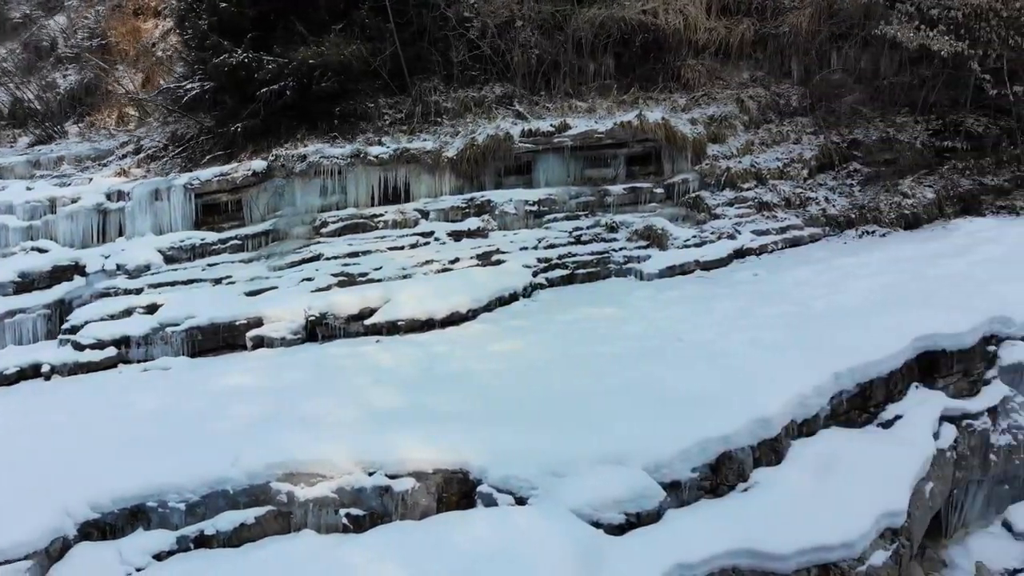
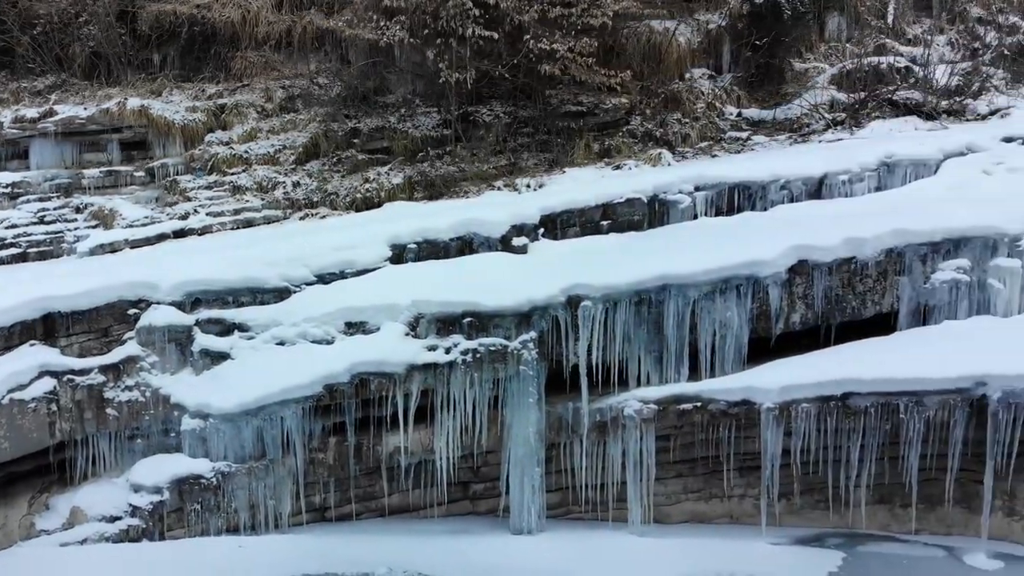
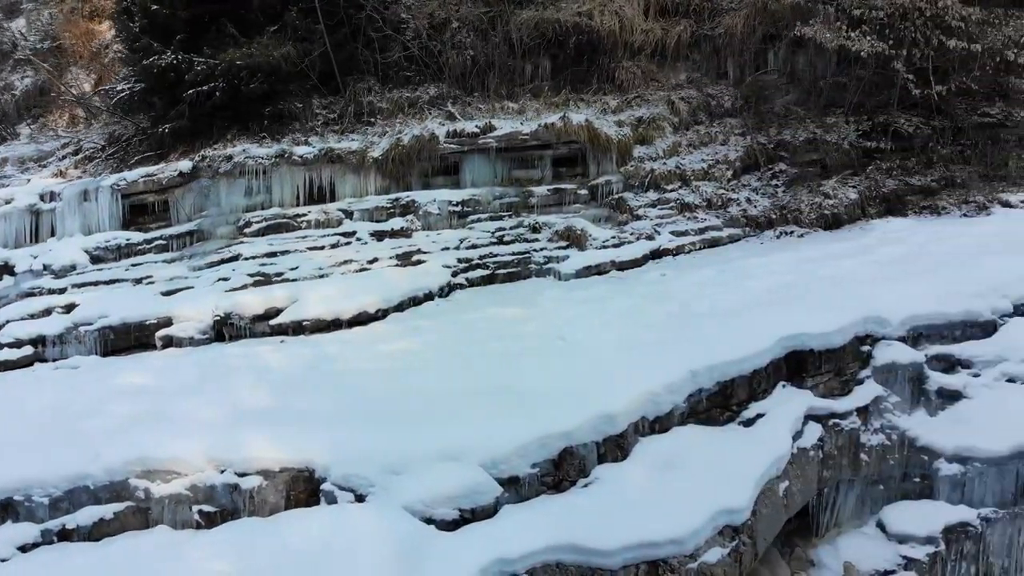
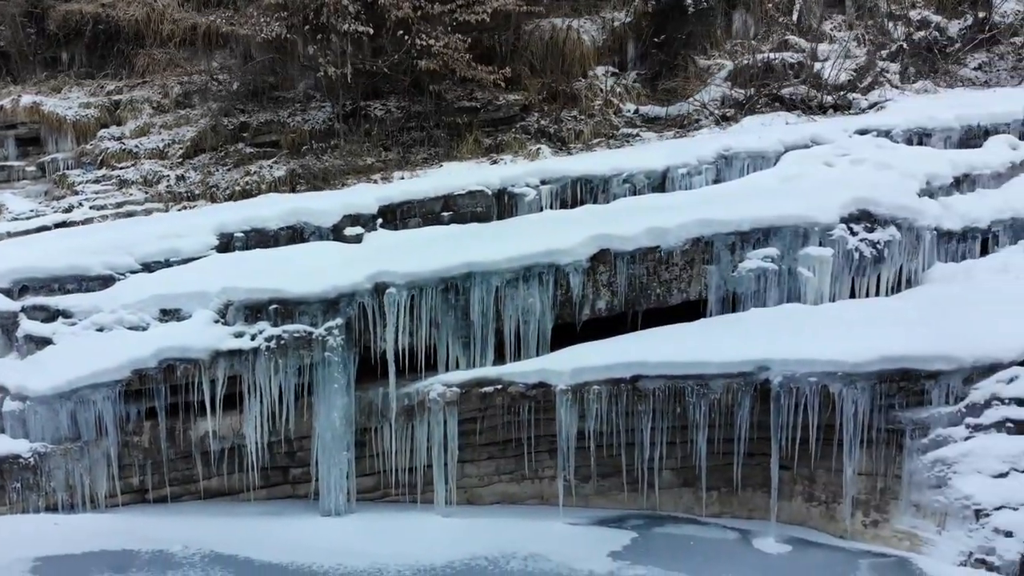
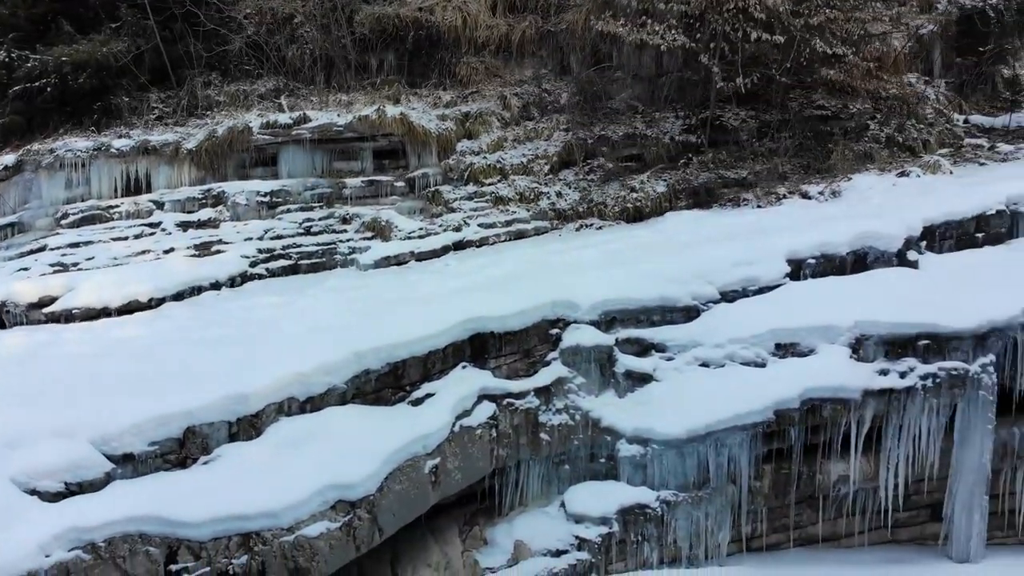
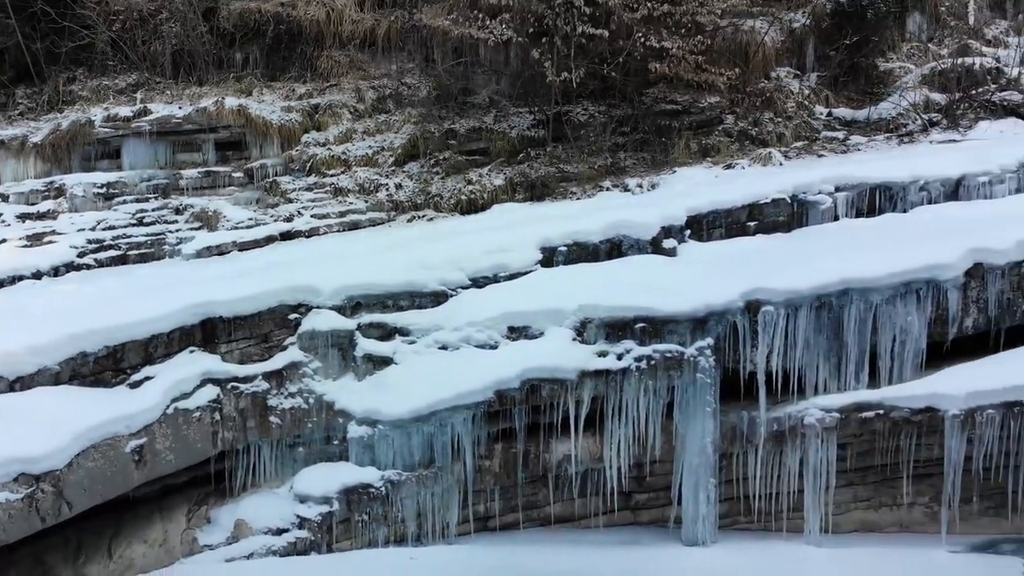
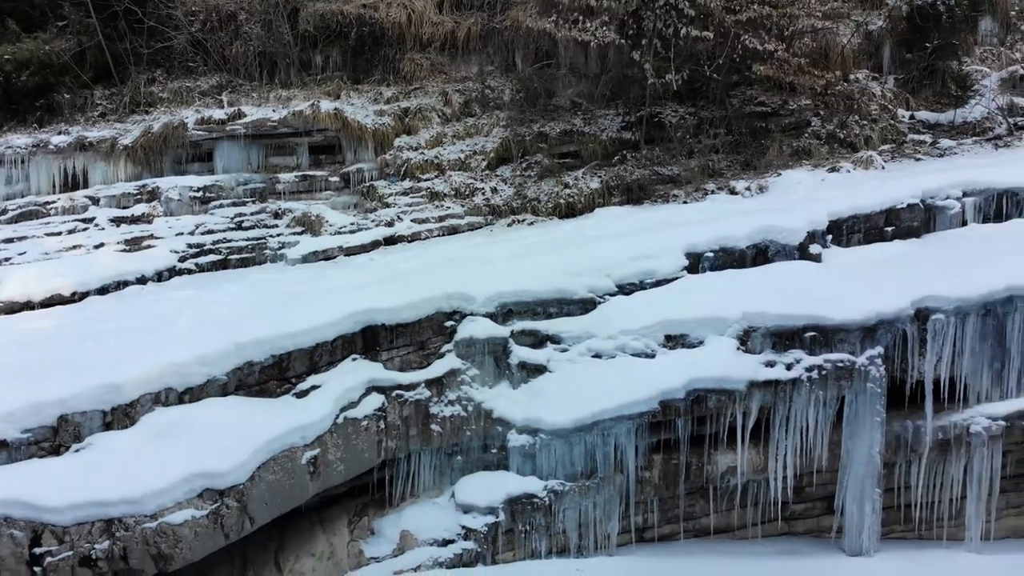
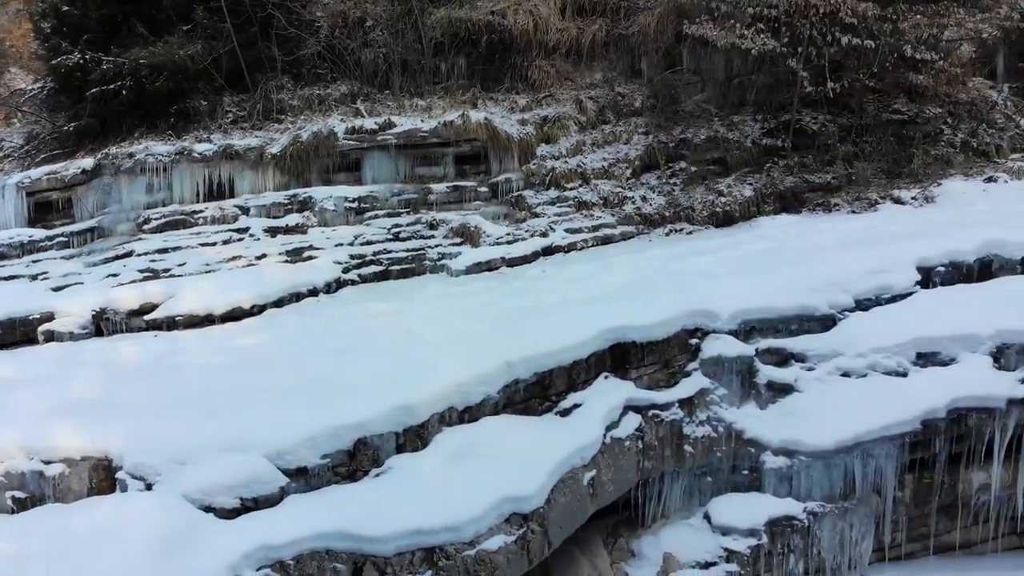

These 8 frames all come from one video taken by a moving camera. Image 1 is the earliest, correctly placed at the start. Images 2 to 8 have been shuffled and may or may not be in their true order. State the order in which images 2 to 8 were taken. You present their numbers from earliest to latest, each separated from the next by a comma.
3, 8, 5, 7, 6, 2, 4
